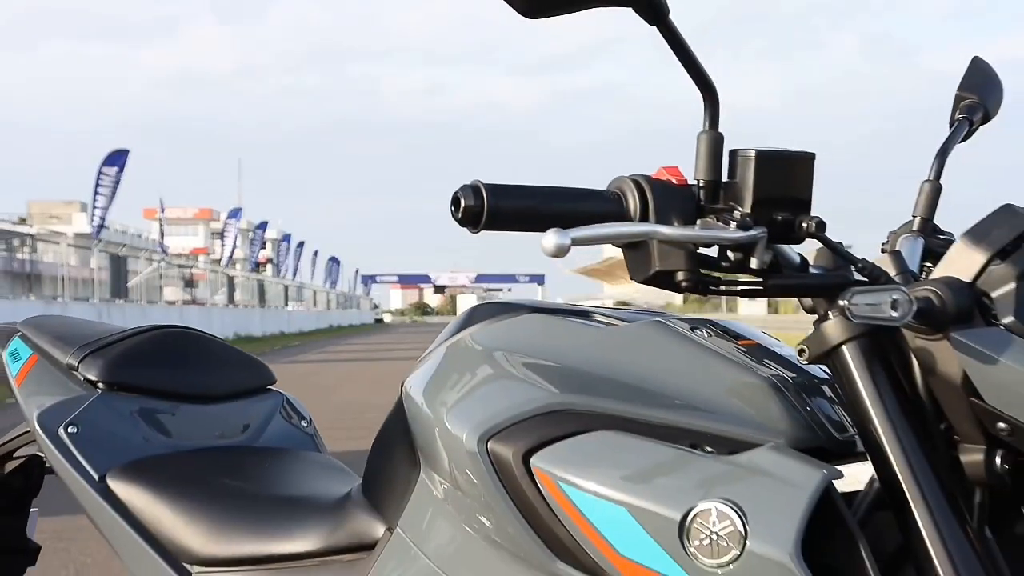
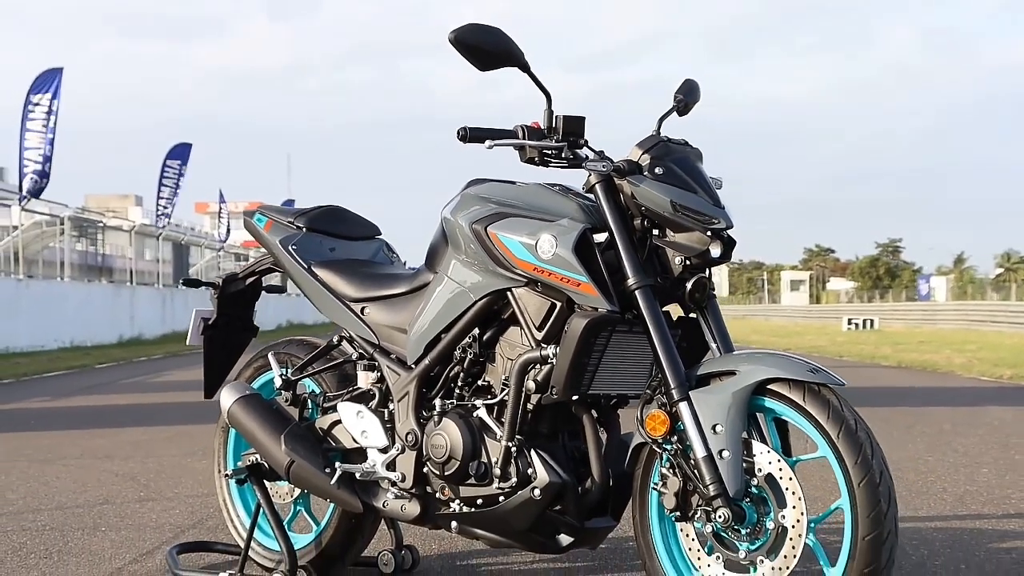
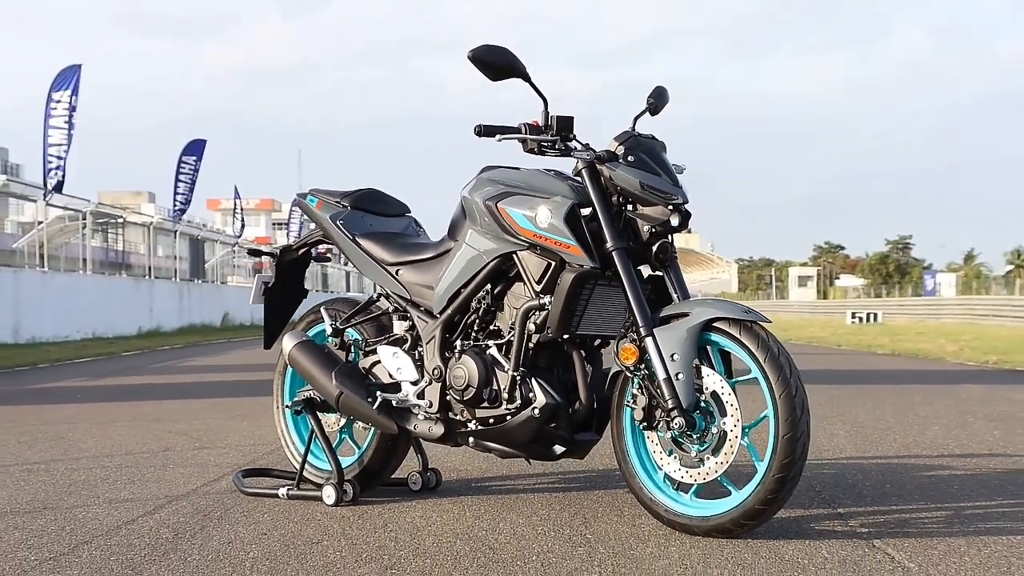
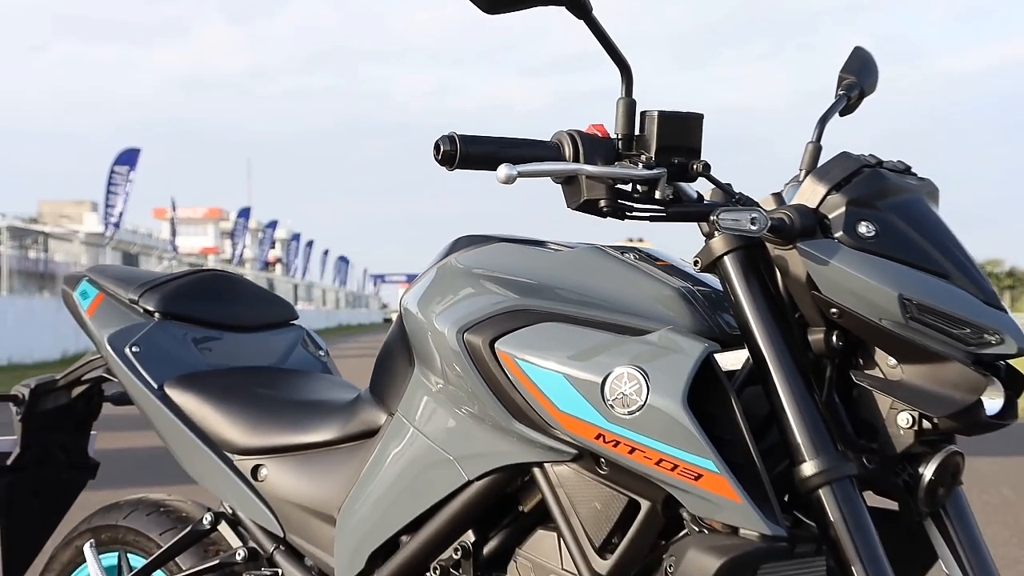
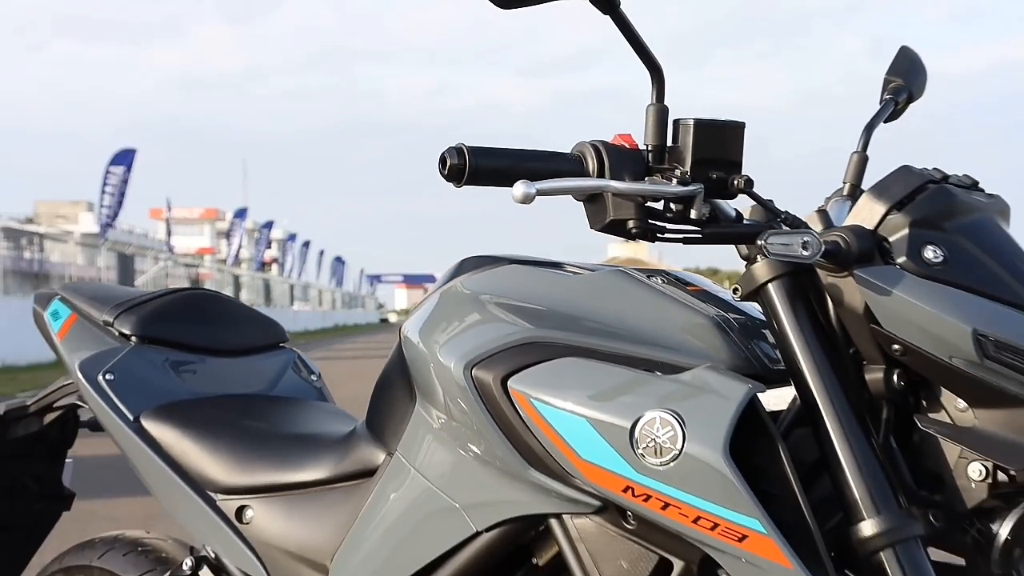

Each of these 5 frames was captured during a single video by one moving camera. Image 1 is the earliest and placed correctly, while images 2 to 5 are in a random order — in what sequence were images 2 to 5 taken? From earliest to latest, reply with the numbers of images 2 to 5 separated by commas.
5, 4, 2, 3
